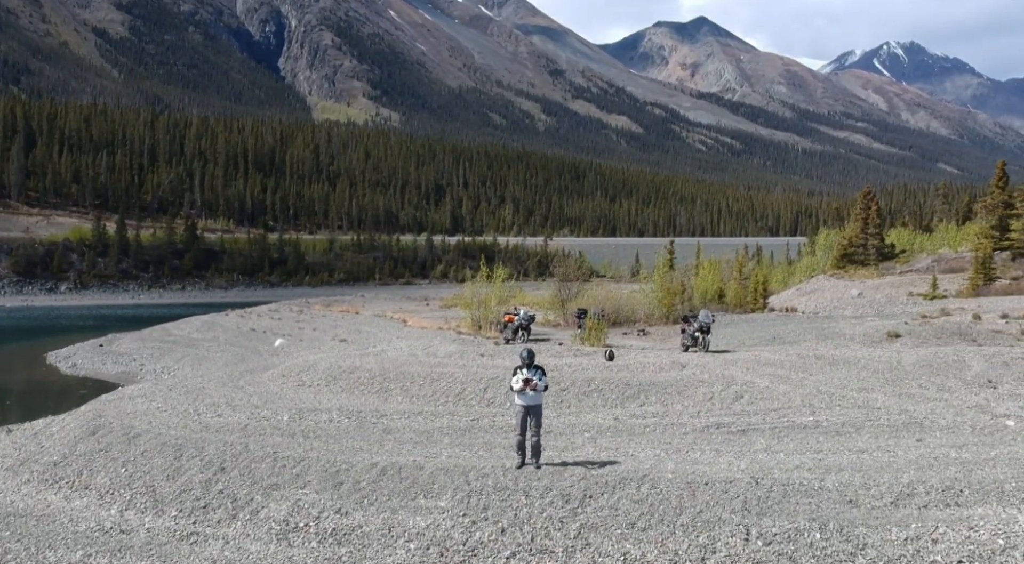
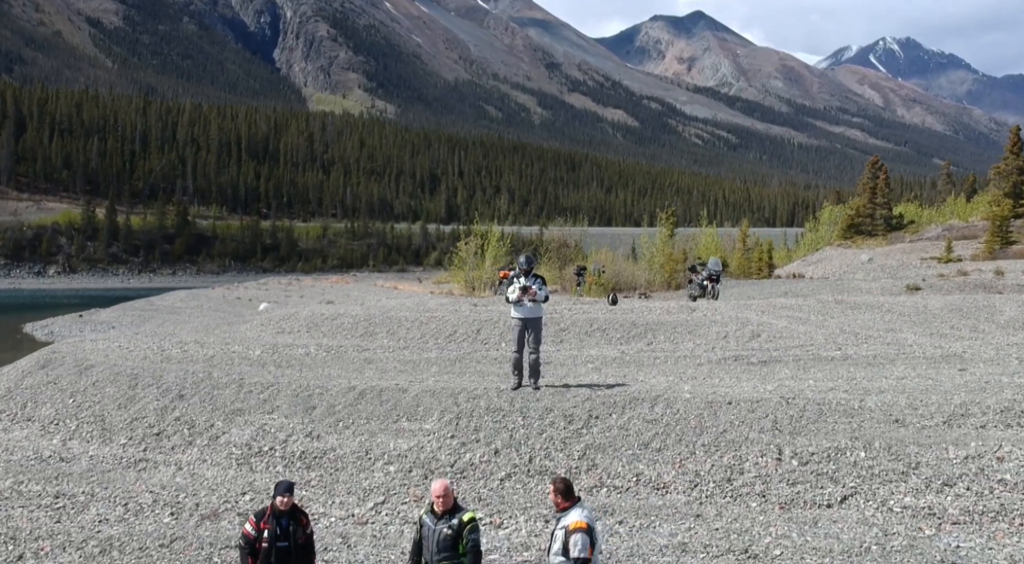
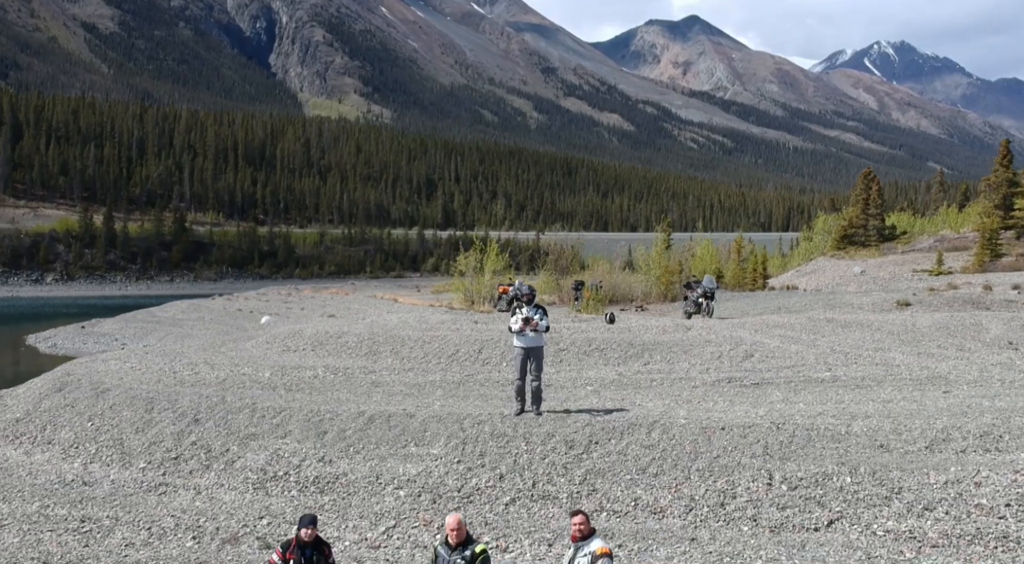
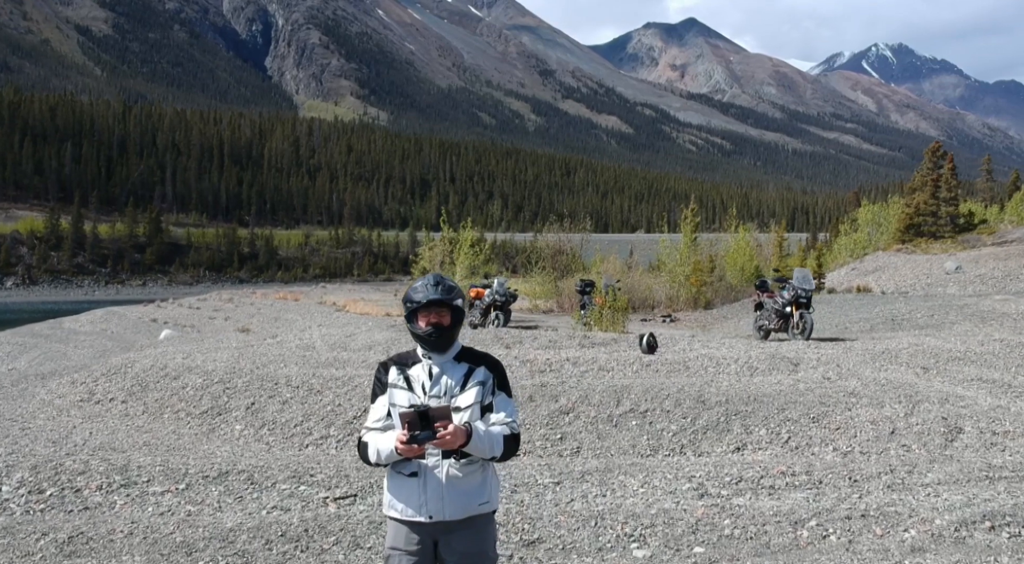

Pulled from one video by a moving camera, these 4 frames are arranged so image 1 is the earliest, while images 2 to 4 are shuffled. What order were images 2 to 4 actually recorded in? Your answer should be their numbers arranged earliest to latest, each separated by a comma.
3, 2, 4
